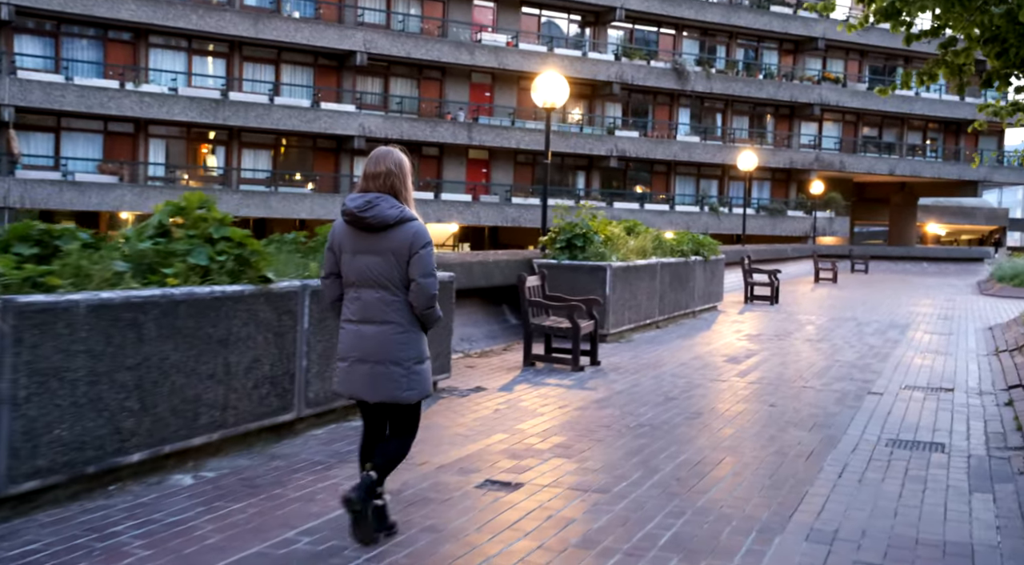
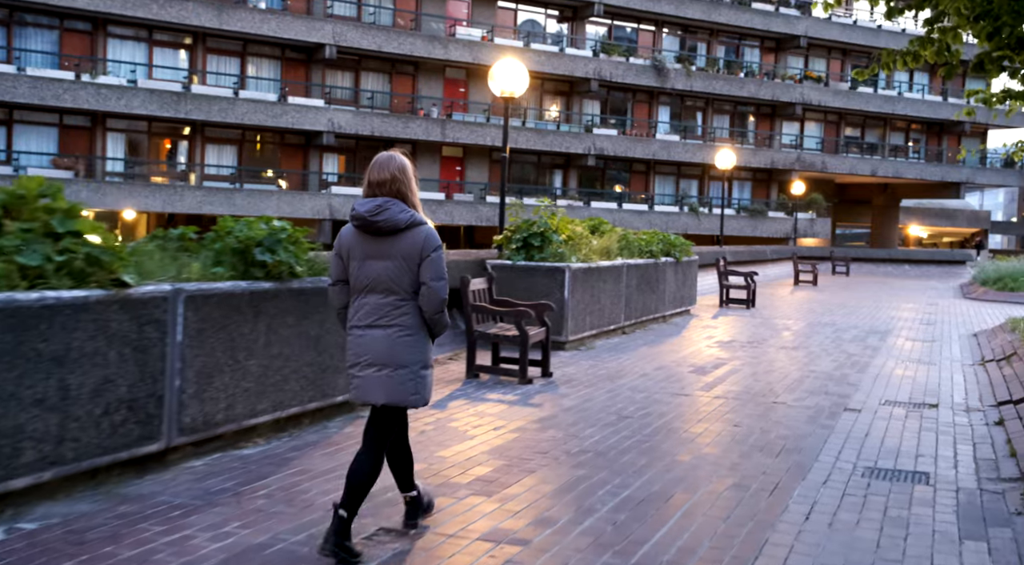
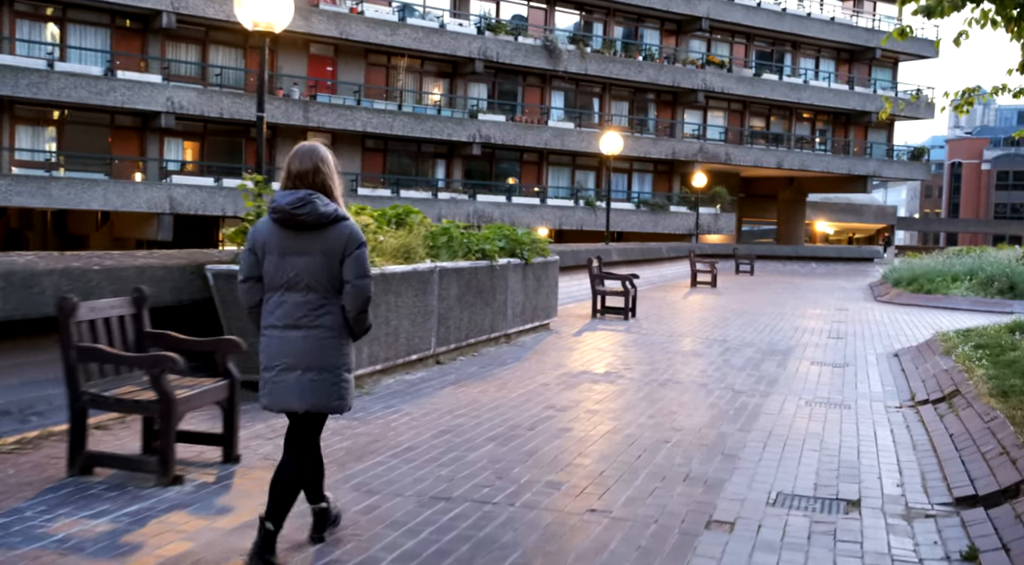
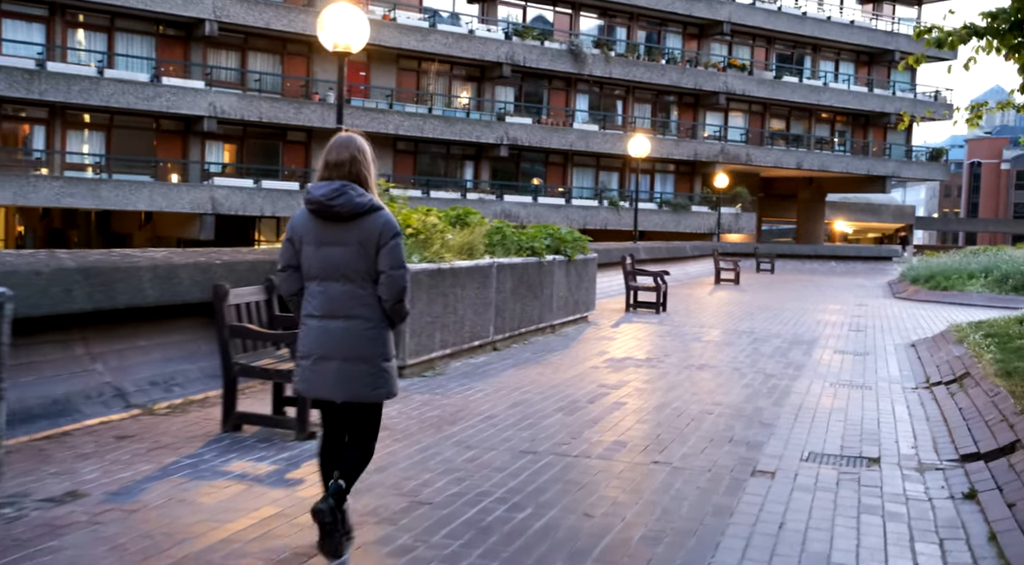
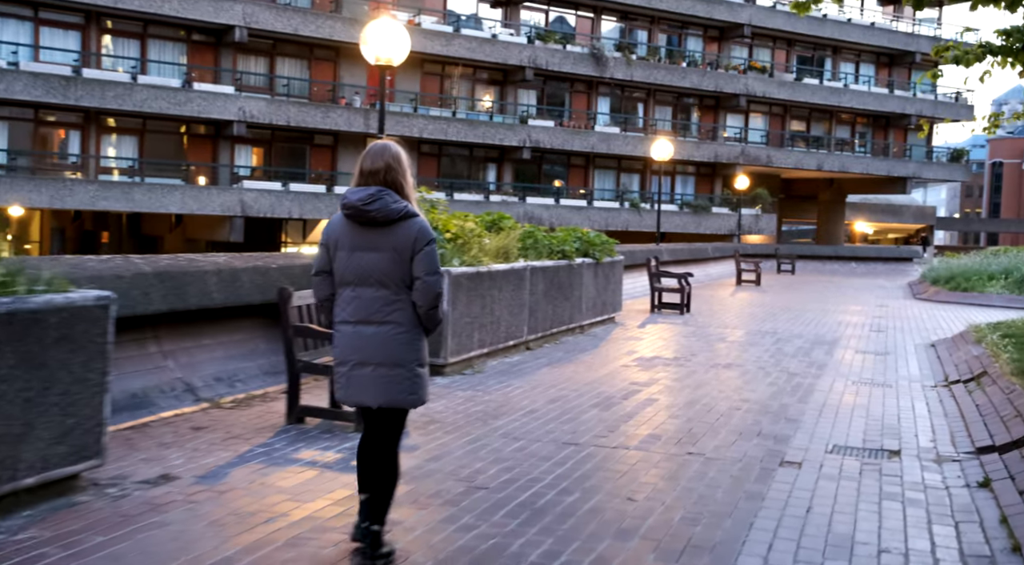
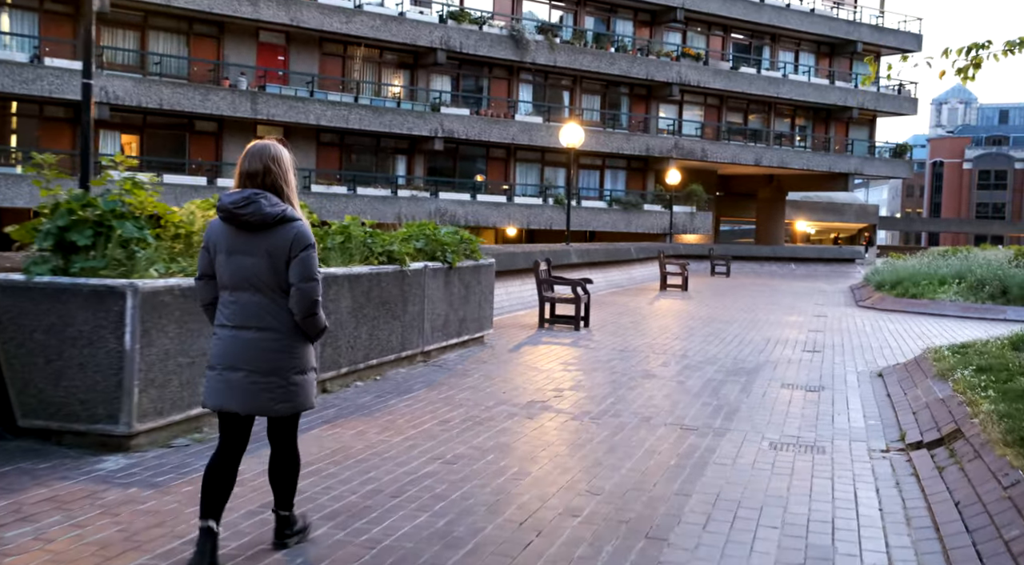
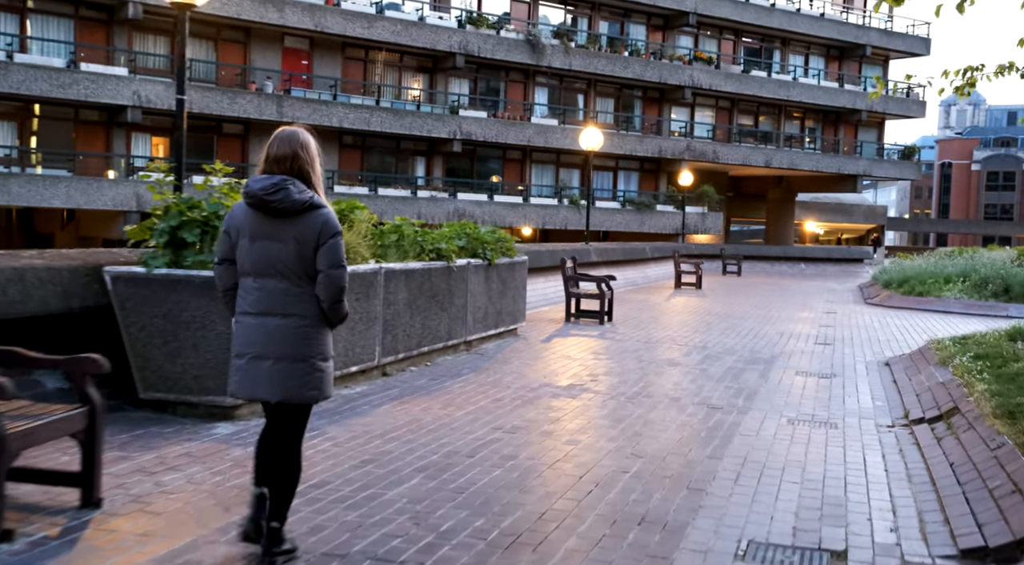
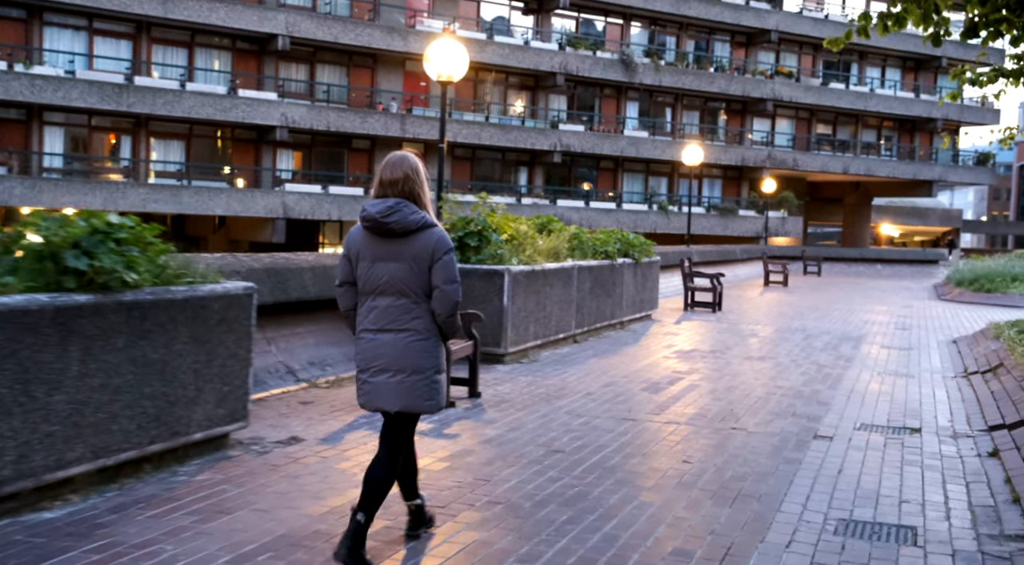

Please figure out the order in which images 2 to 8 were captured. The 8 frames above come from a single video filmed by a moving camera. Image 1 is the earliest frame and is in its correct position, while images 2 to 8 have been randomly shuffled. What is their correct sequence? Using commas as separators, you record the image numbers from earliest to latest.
2, 8, 5, 4, 3, 7, 6
